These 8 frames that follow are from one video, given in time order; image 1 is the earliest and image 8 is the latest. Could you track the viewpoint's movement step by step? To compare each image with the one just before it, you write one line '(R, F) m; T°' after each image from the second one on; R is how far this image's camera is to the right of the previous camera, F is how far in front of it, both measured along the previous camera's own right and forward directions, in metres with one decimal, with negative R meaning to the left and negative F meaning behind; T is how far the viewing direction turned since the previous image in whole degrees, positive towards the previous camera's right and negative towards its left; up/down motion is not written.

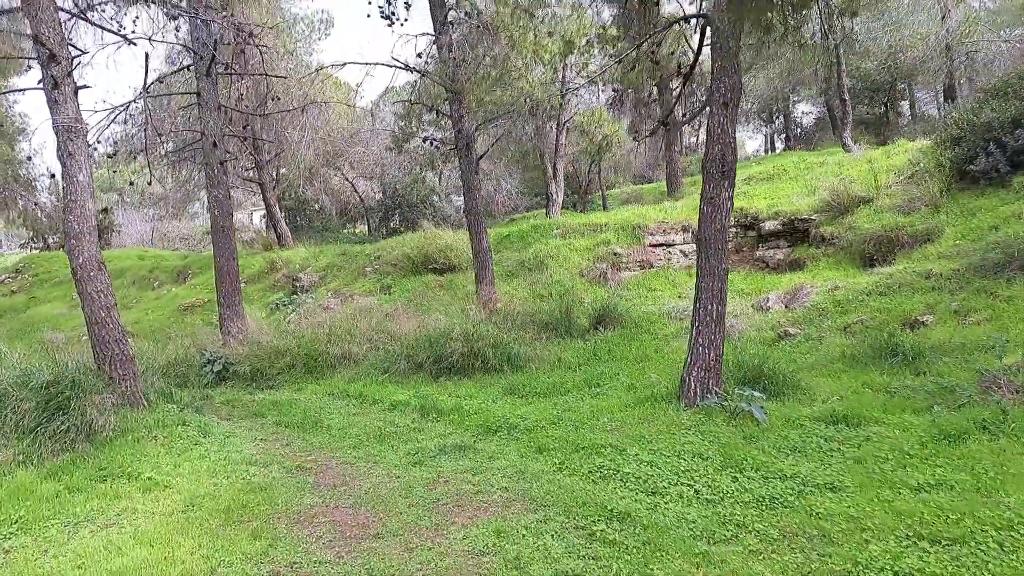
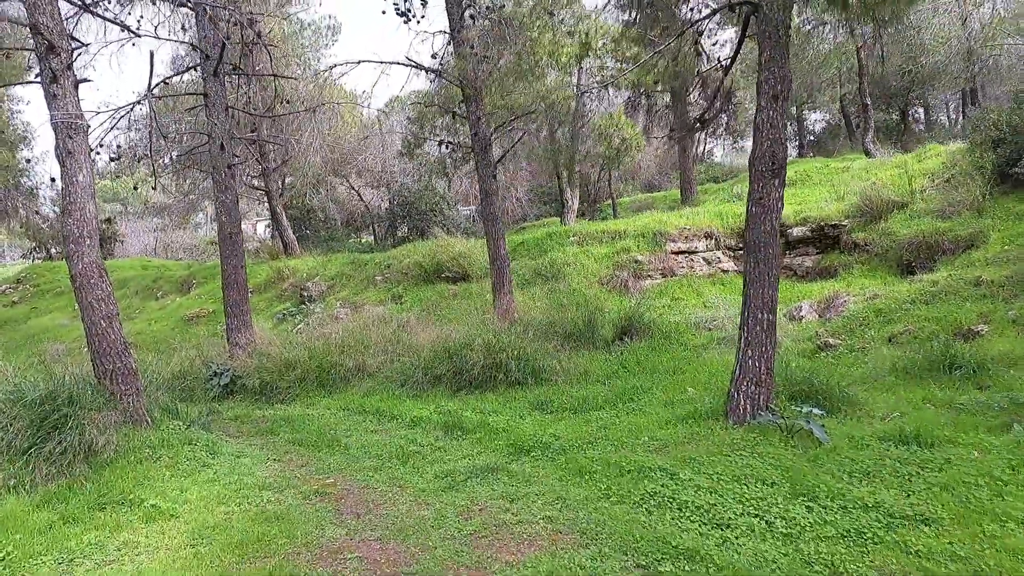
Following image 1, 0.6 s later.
(-0.3, +0.4) m; 0°
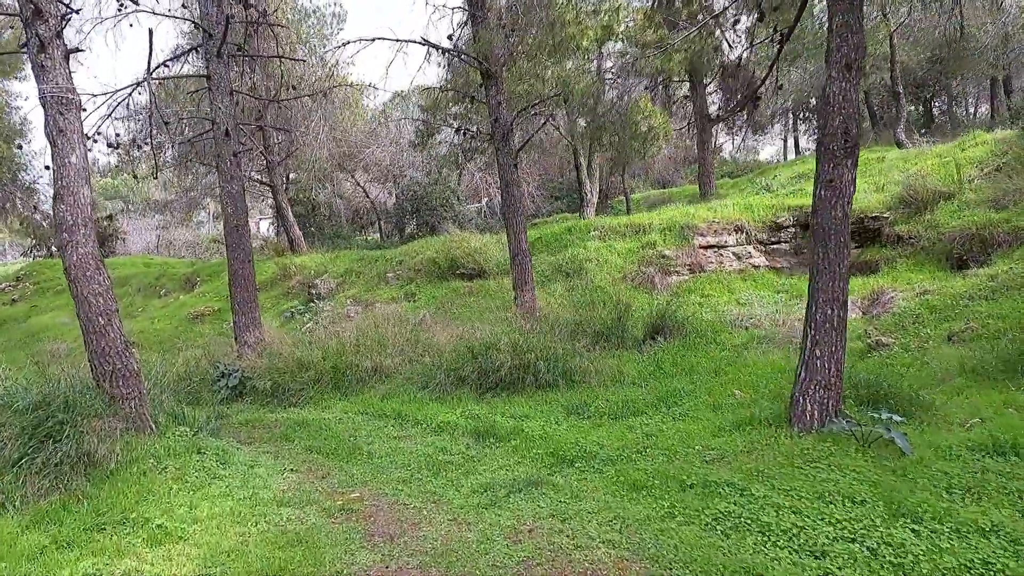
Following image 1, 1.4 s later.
(-0.3, +0.5) m; 0°
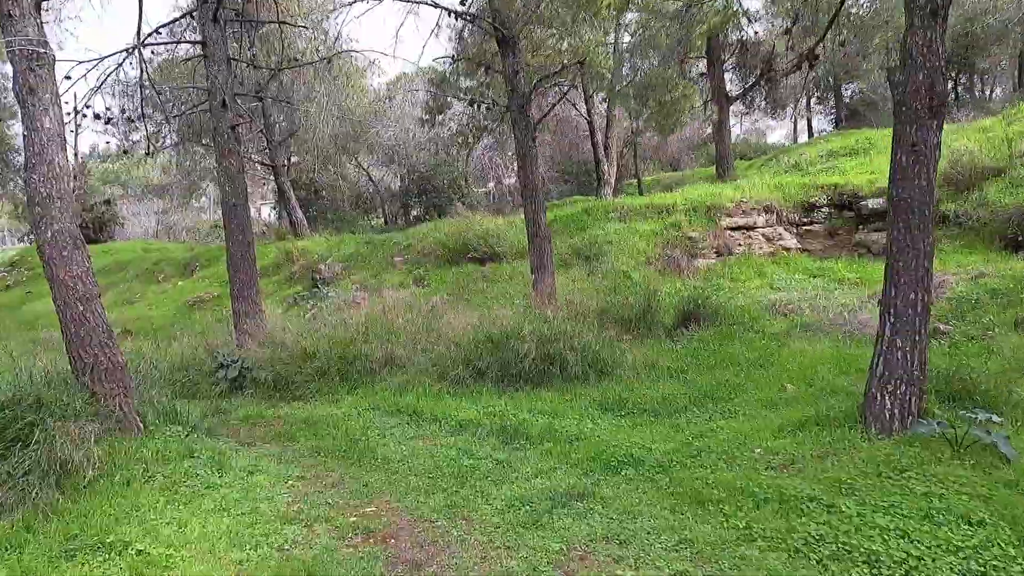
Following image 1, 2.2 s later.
(-0.2, +0.6) m; 0°
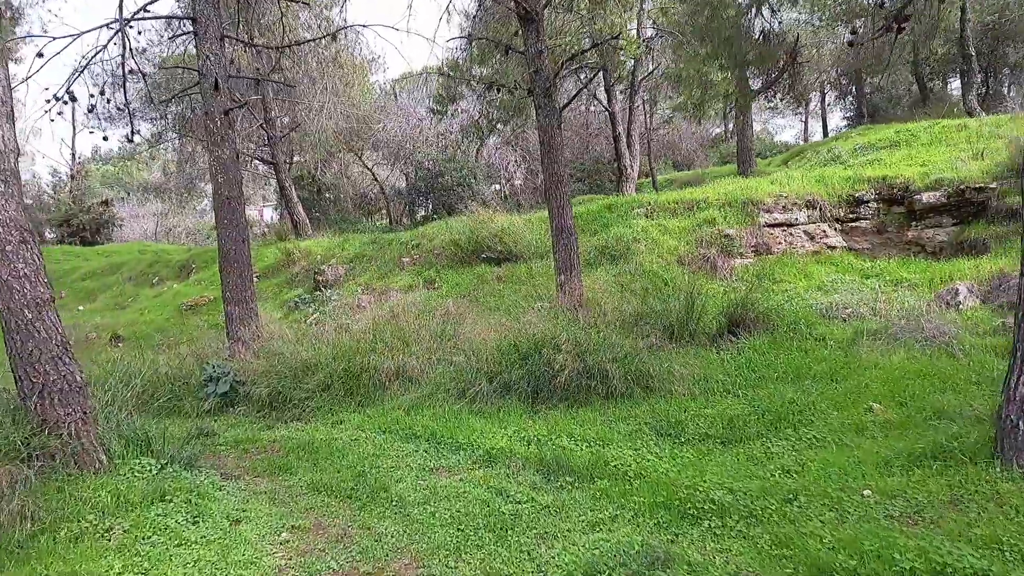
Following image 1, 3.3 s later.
(-0.3, +0.8) m; 0°
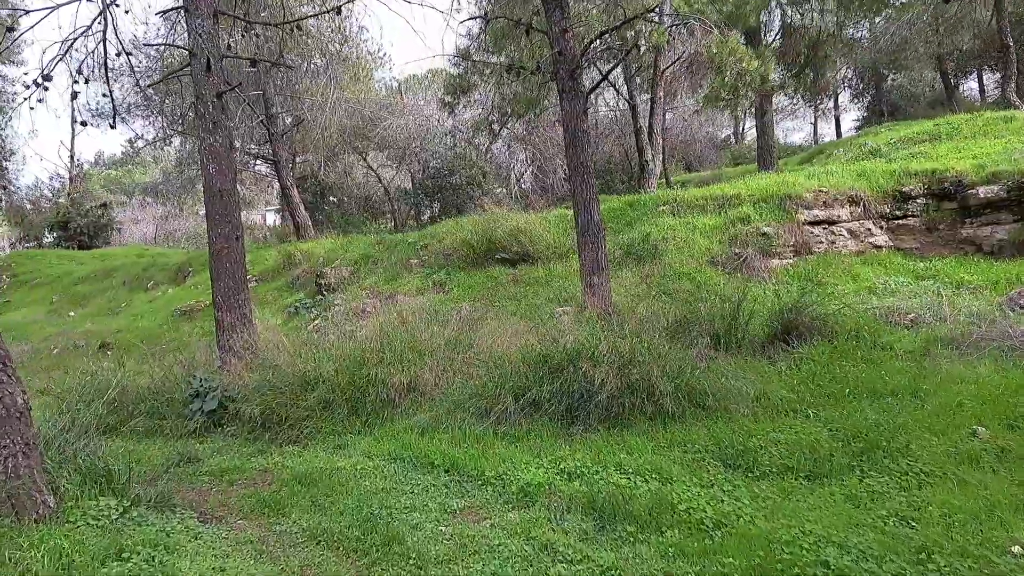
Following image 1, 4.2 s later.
(-0.2, +0.7) m; 0°
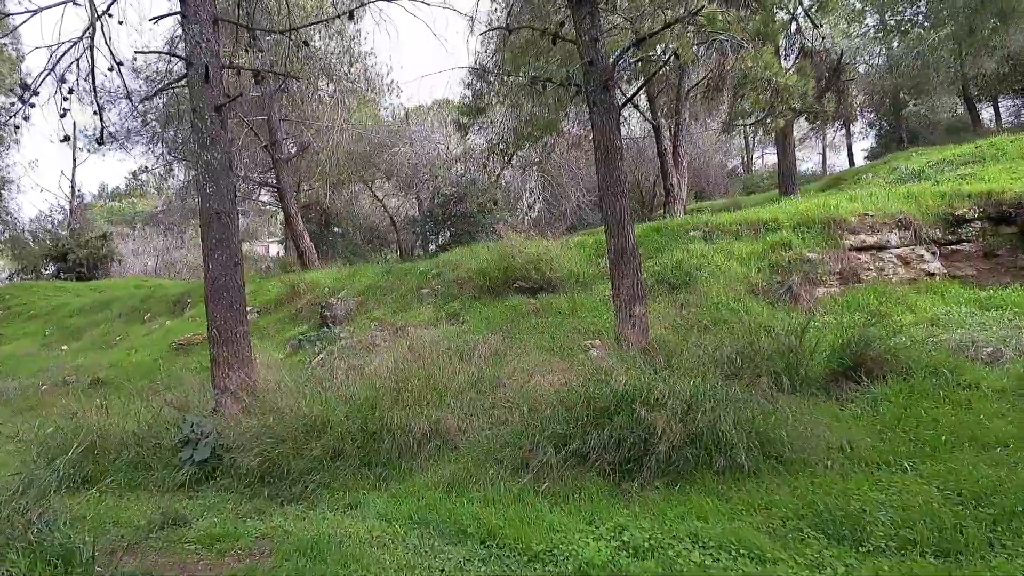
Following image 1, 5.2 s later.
(-0.2, +0.6) m; 0°
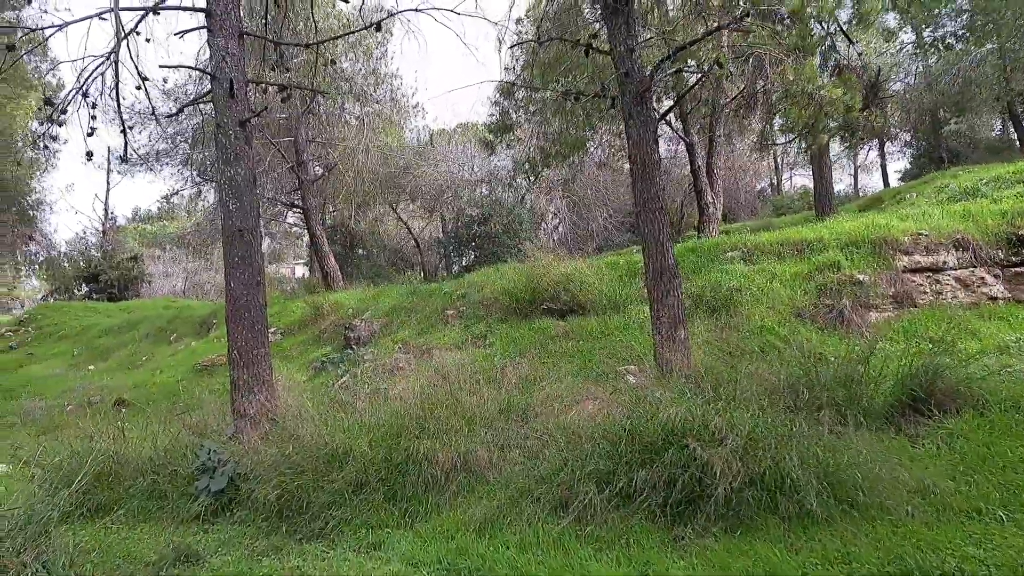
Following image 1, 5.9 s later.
(-0.1, +0.3) m; -2°
